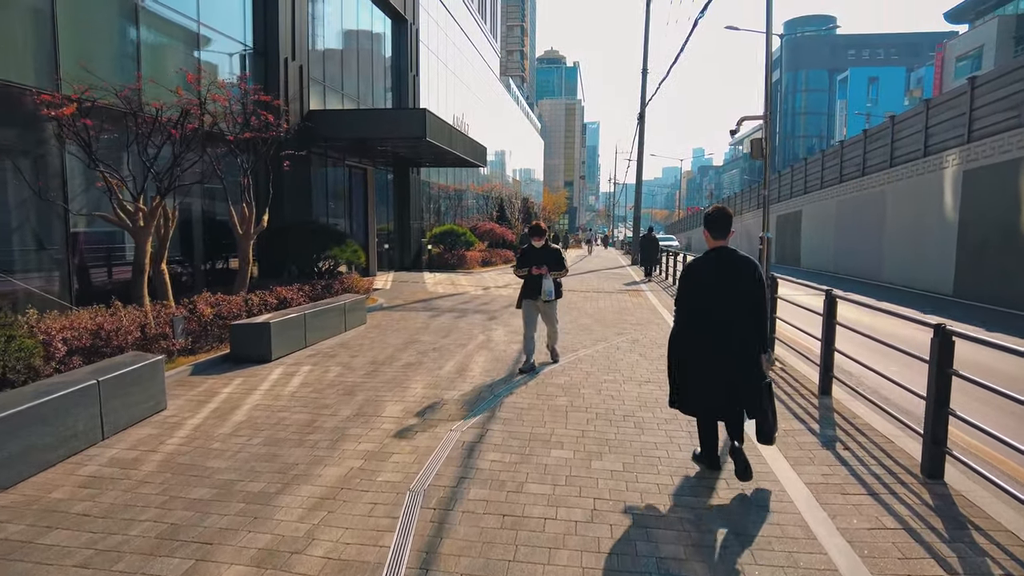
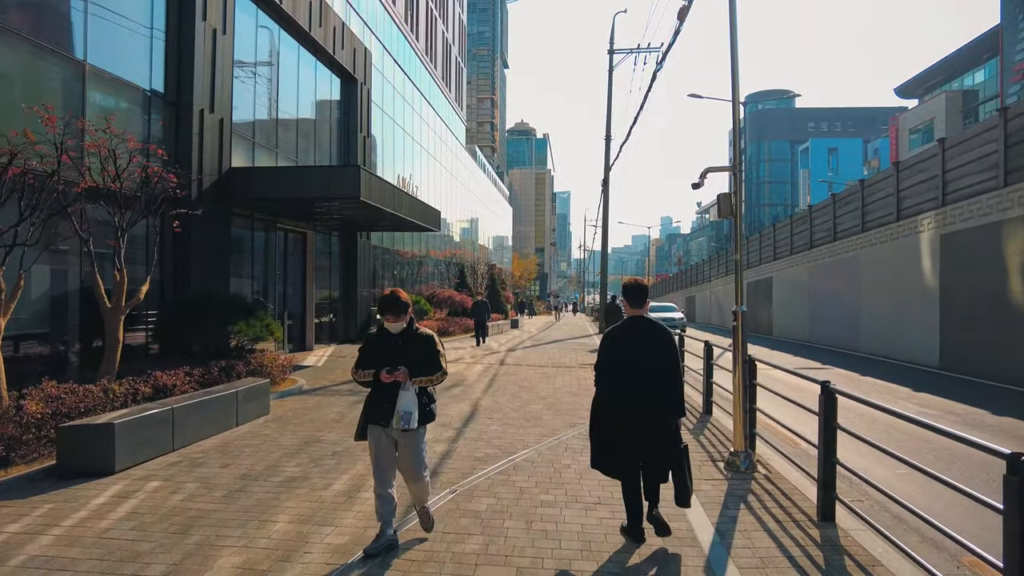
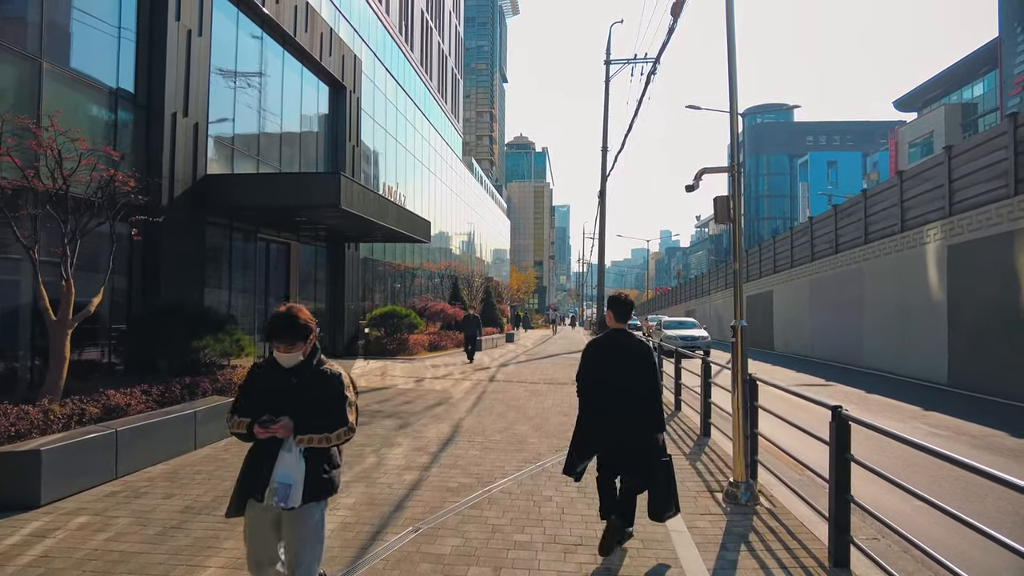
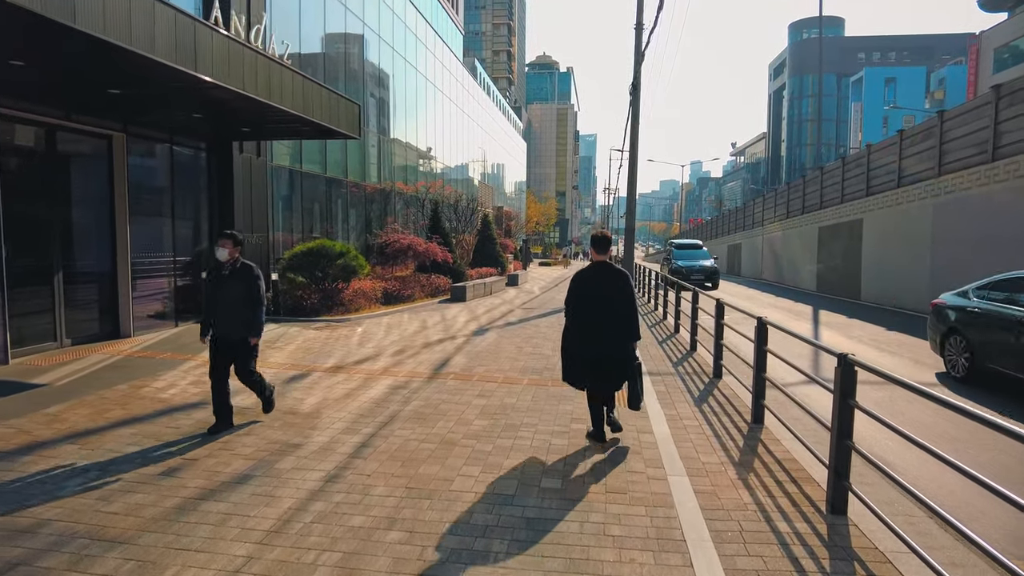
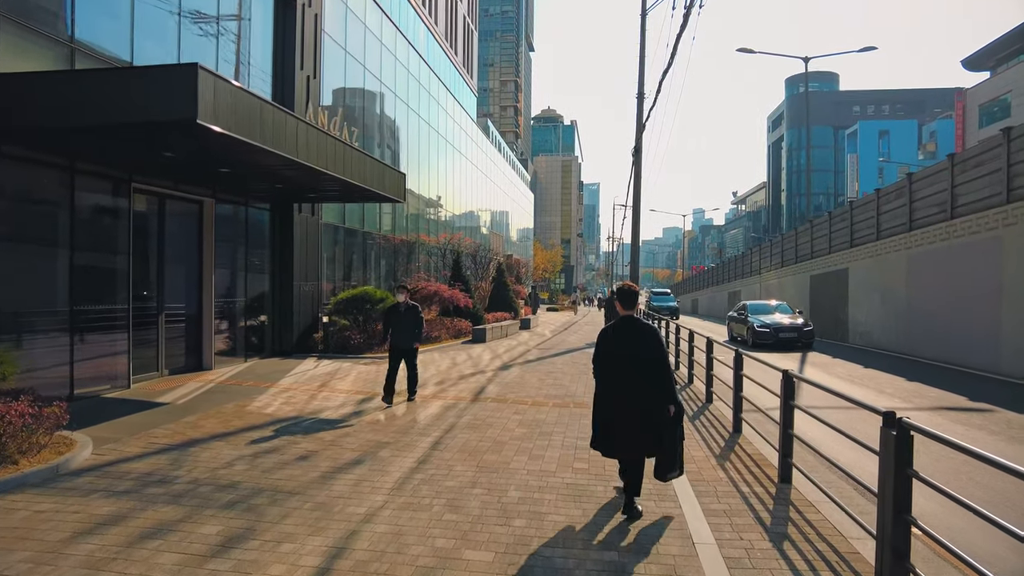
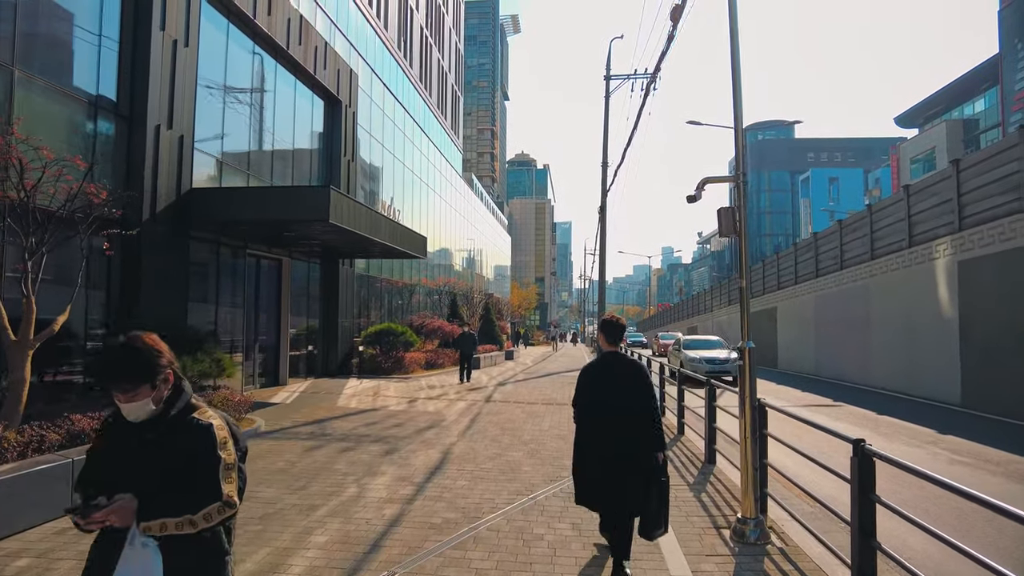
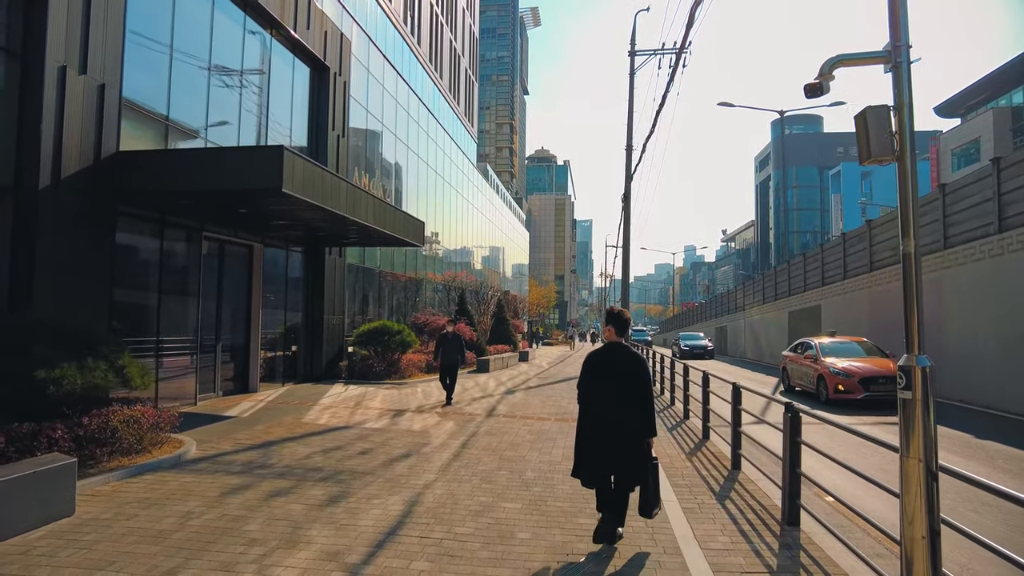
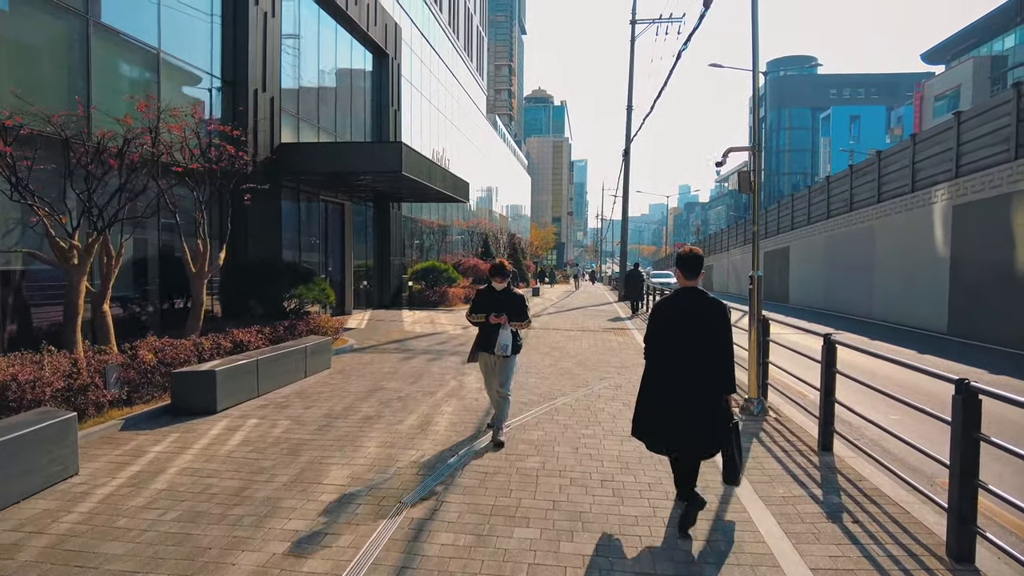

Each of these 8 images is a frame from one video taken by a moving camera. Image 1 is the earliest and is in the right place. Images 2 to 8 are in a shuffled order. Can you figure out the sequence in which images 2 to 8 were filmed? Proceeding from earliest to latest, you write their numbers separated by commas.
8, 2, 3, 6, 7, 5, 4
